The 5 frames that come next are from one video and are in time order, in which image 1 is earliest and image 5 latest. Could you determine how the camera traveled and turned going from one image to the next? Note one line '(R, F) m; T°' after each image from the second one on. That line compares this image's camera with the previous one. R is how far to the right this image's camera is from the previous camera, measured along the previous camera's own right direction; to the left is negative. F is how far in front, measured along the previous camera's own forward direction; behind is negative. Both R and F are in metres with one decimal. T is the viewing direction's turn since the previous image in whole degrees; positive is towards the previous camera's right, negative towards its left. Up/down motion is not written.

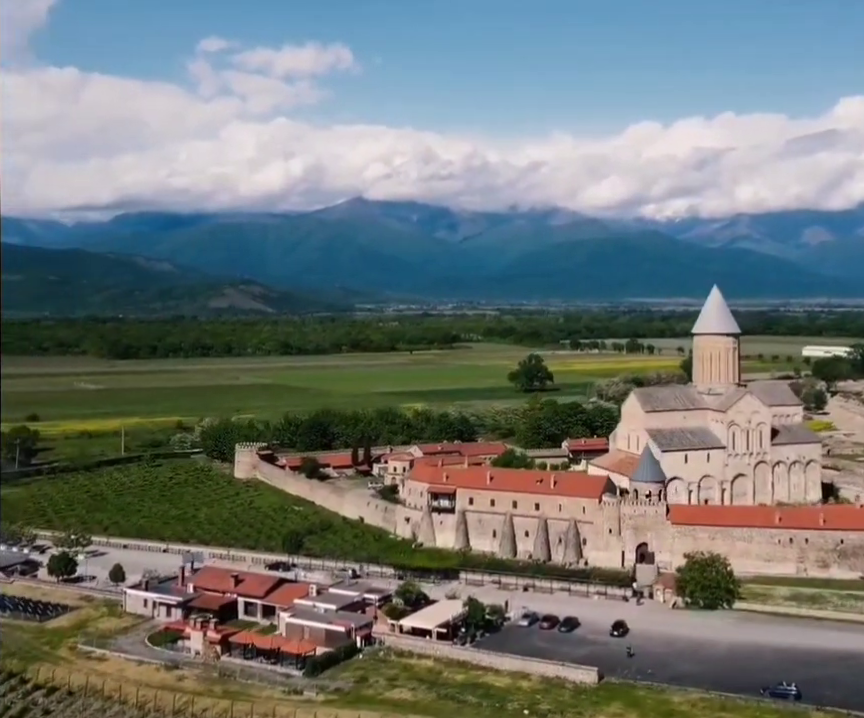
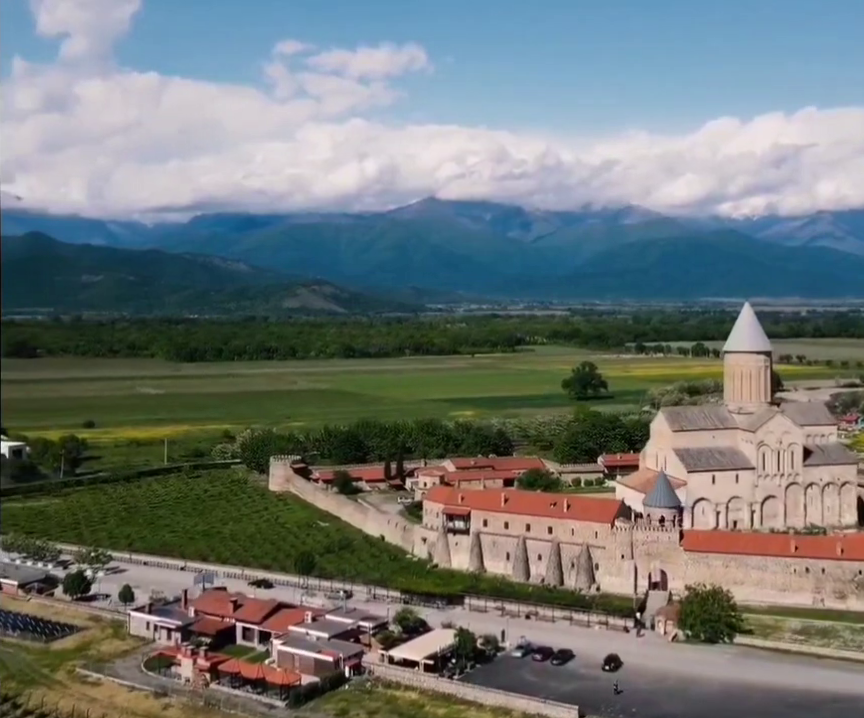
(+1.5, 0.0) m; -4°
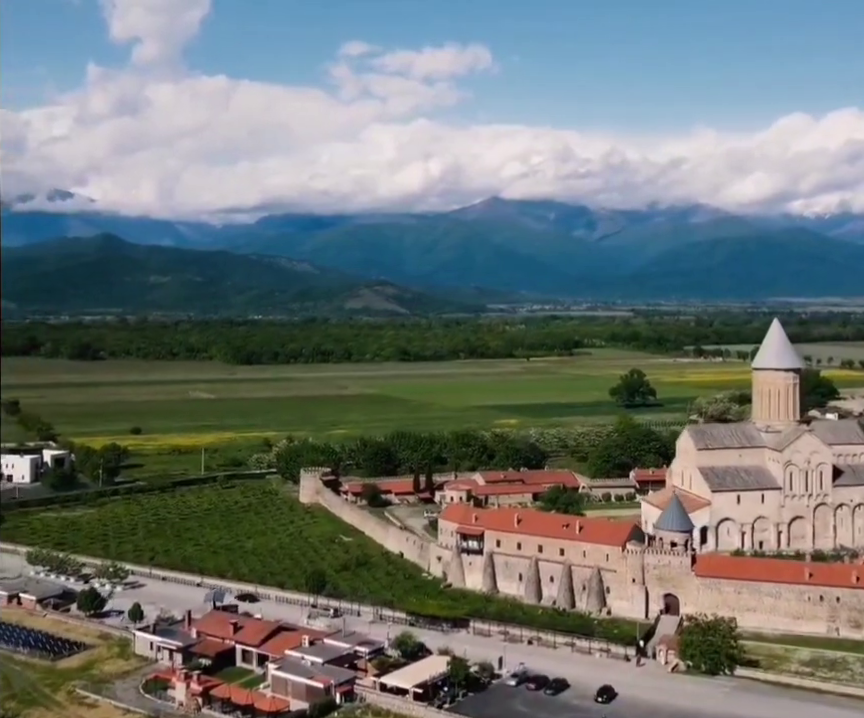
(+1.3, 0.0) m; -4°
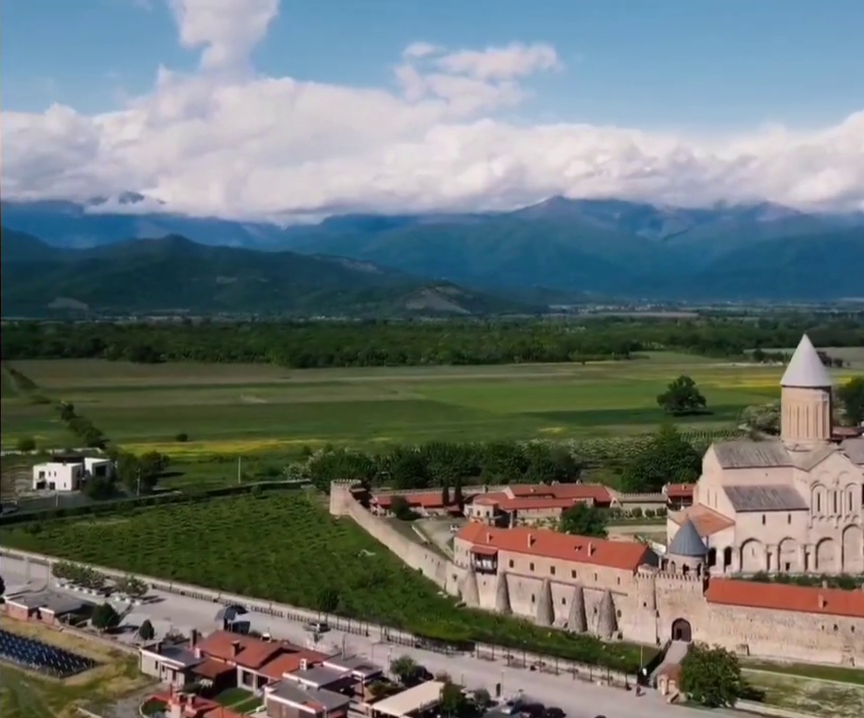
(+1.3, +0.1) m; -4°
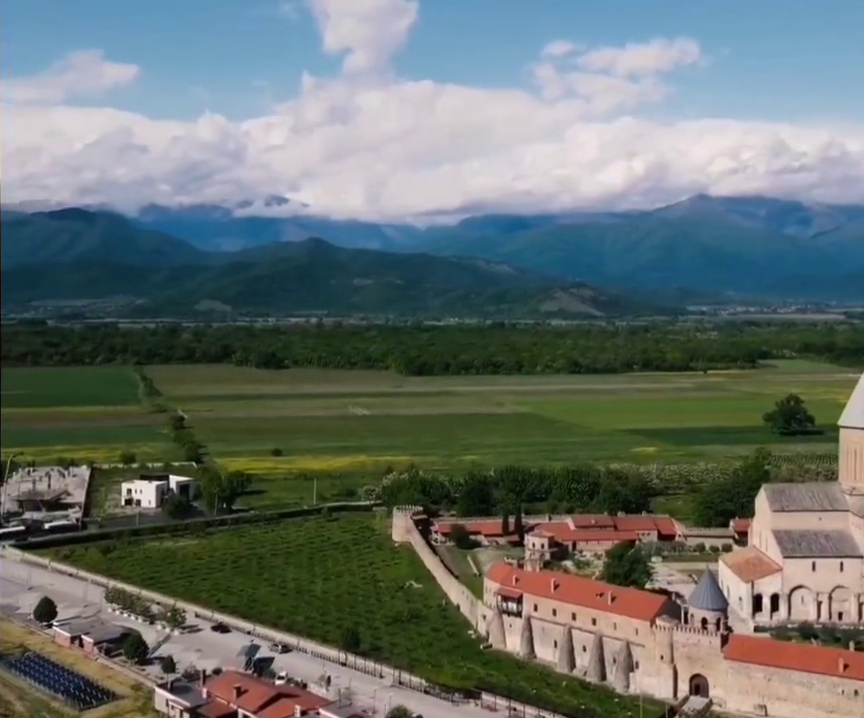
(+2.9, +0.1) m; -8°
